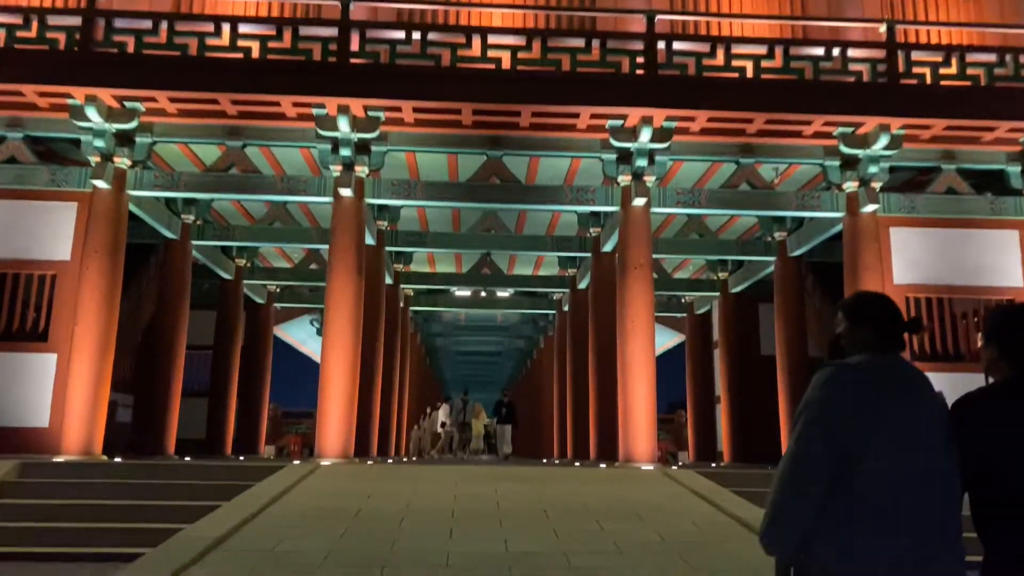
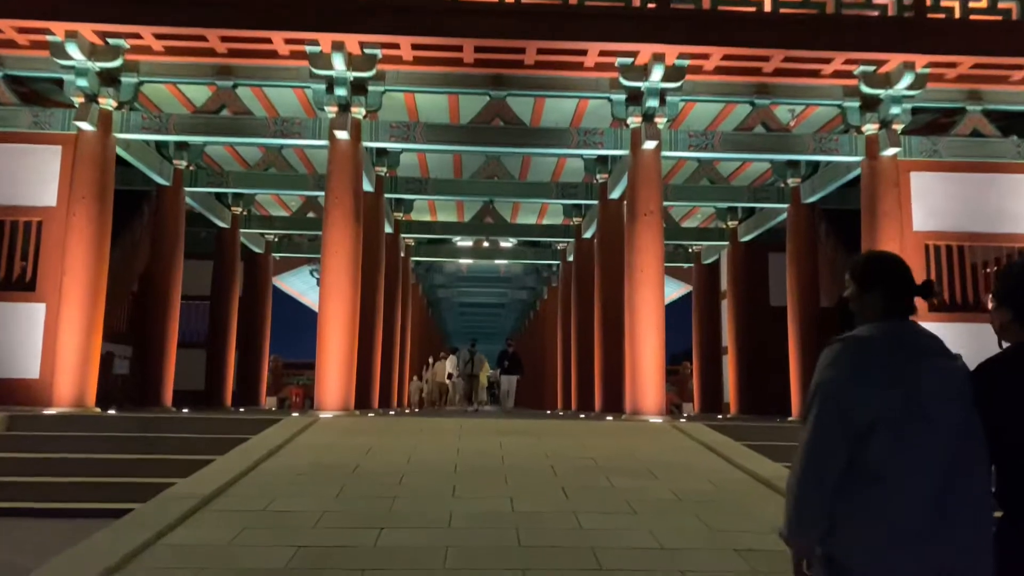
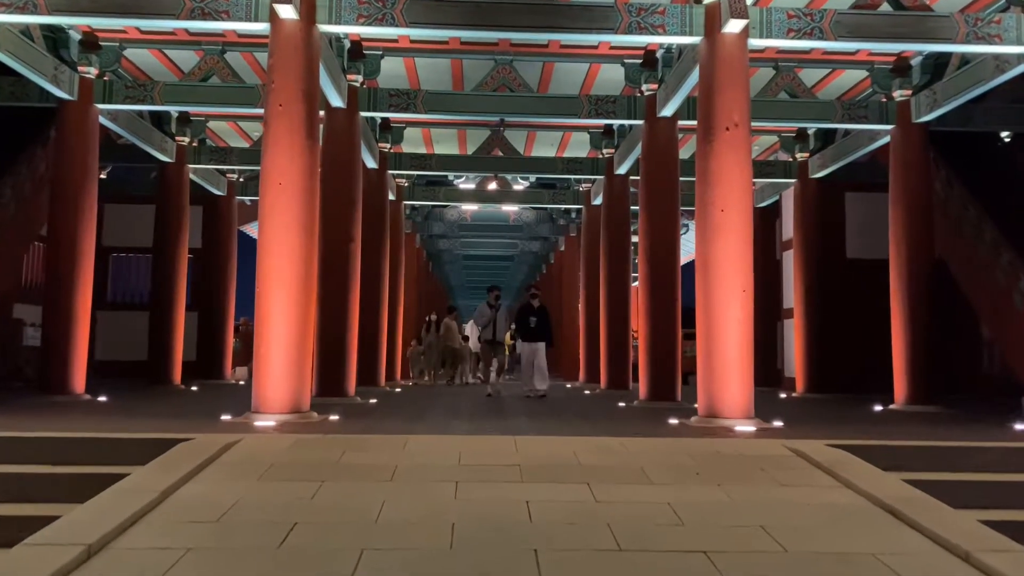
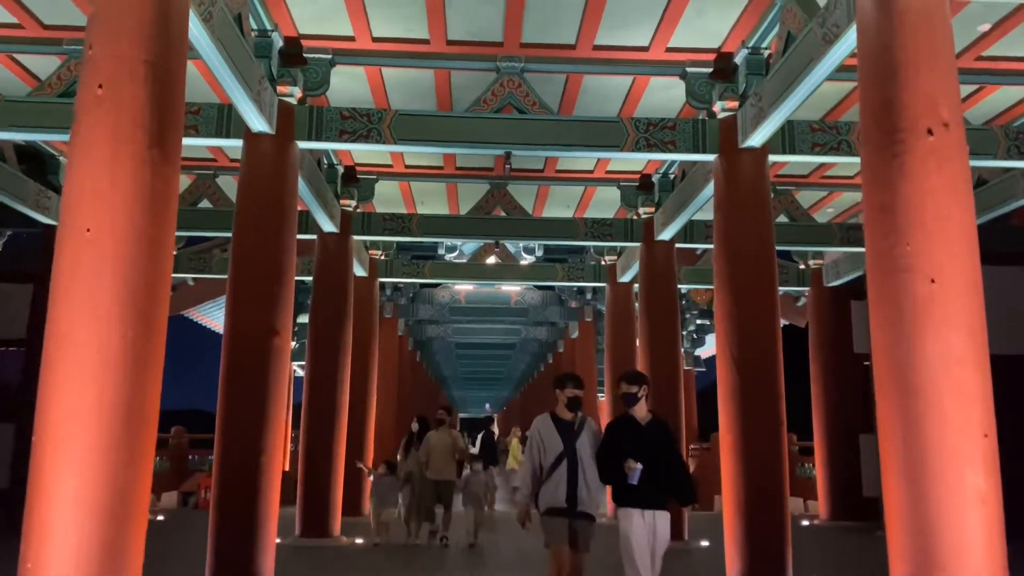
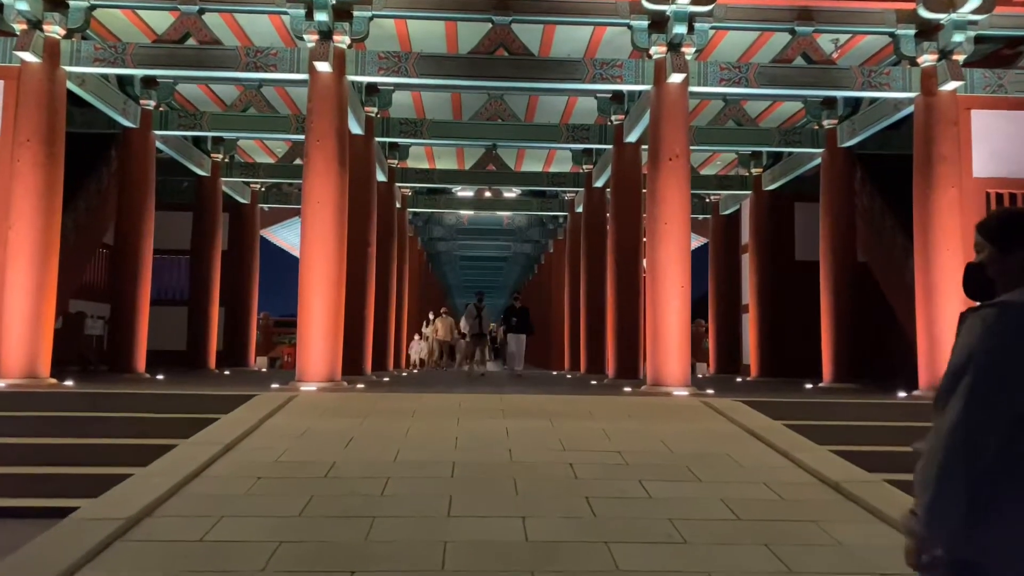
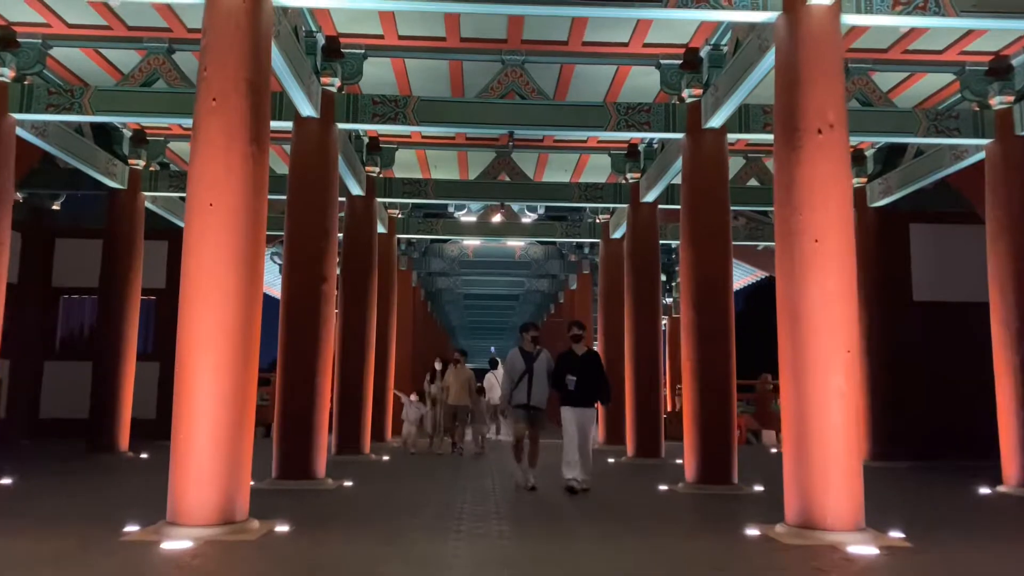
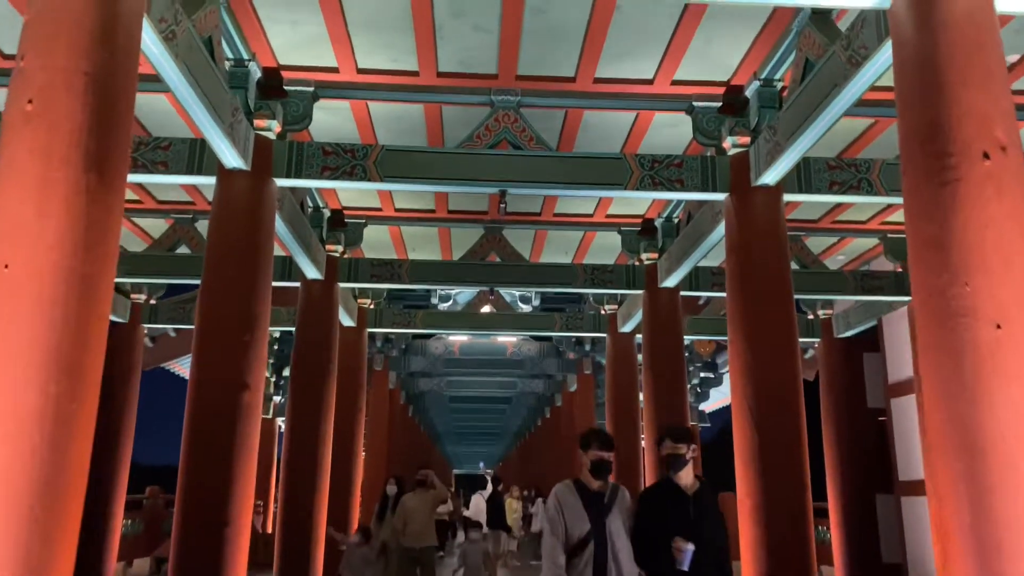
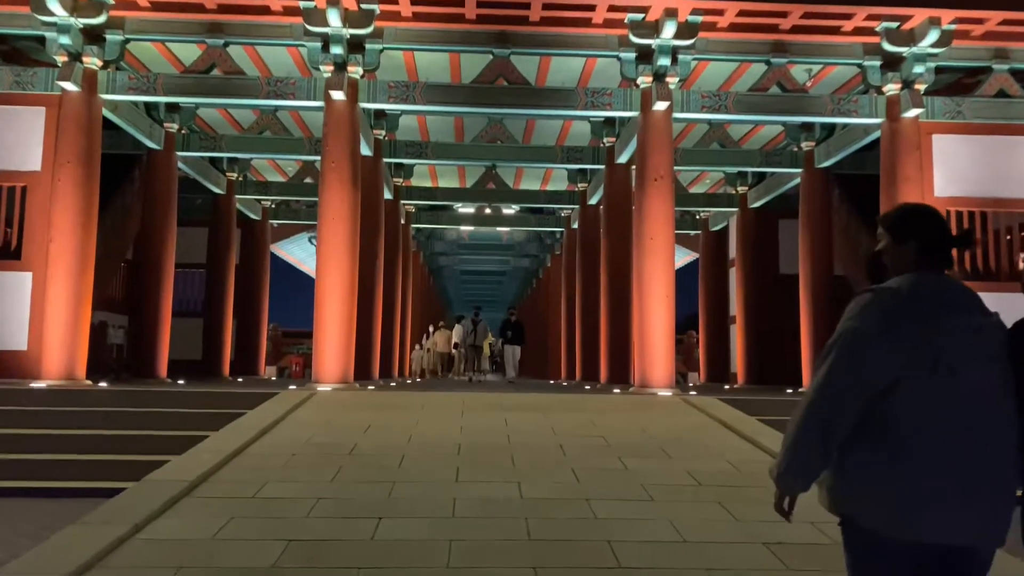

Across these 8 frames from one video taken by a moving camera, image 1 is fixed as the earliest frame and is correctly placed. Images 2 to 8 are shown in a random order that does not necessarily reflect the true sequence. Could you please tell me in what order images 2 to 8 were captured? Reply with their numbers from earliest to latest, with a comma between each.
2, 8, 5, 3, 6, 4, 7
